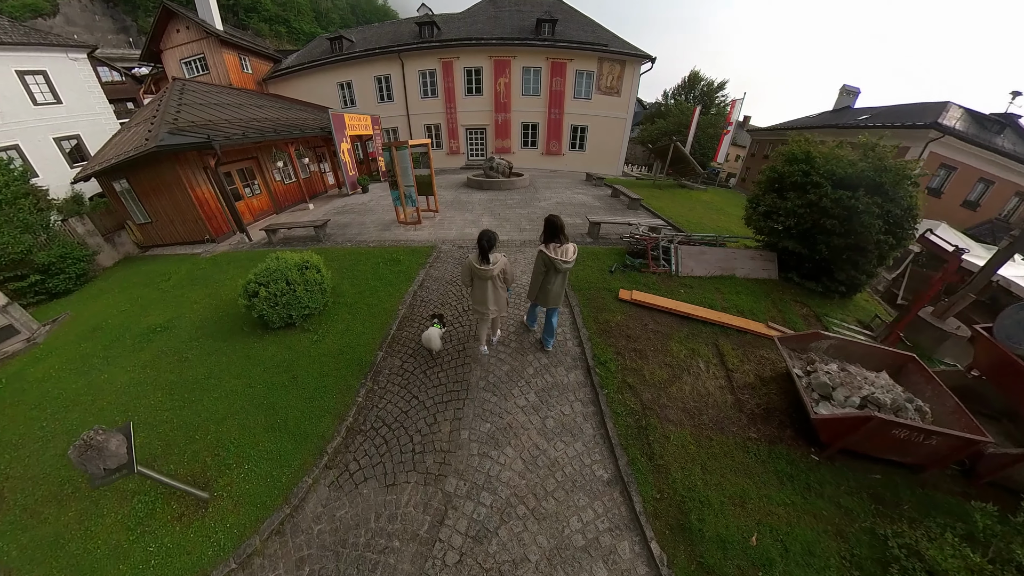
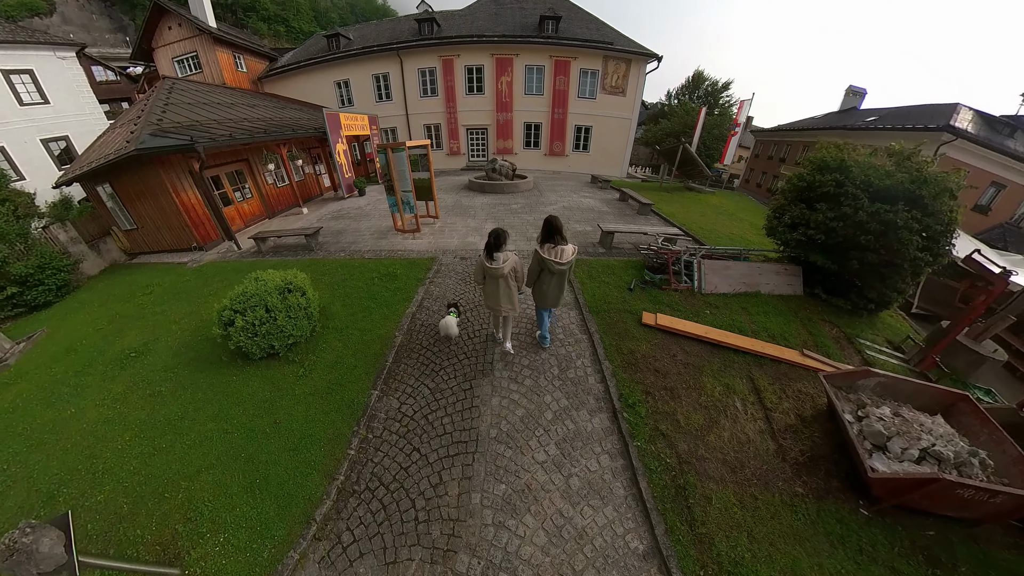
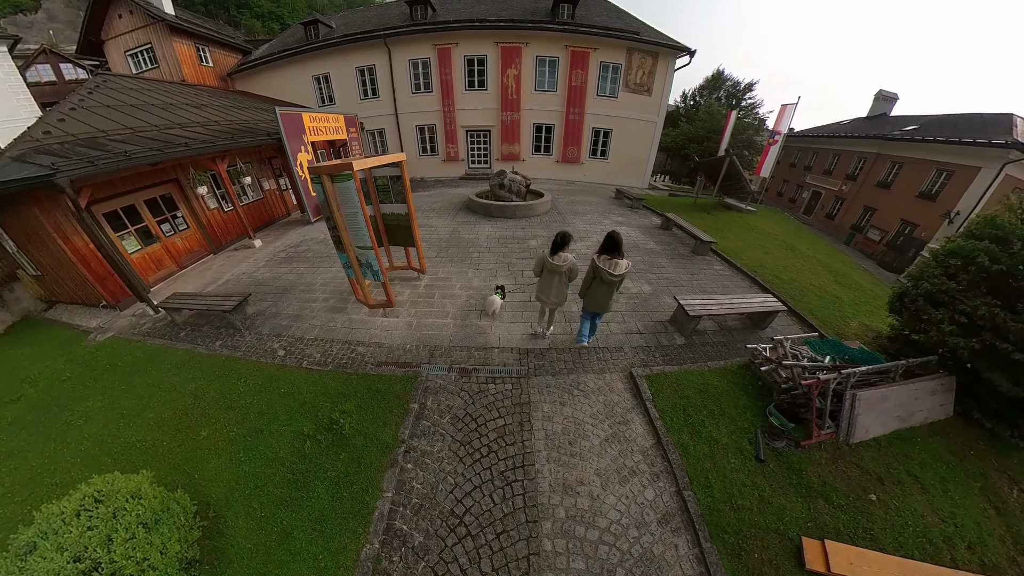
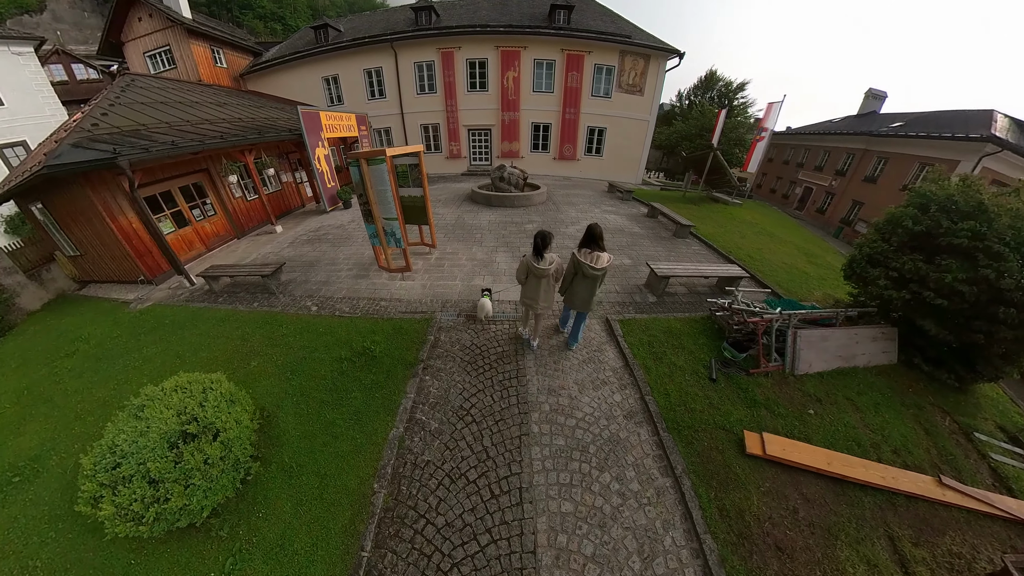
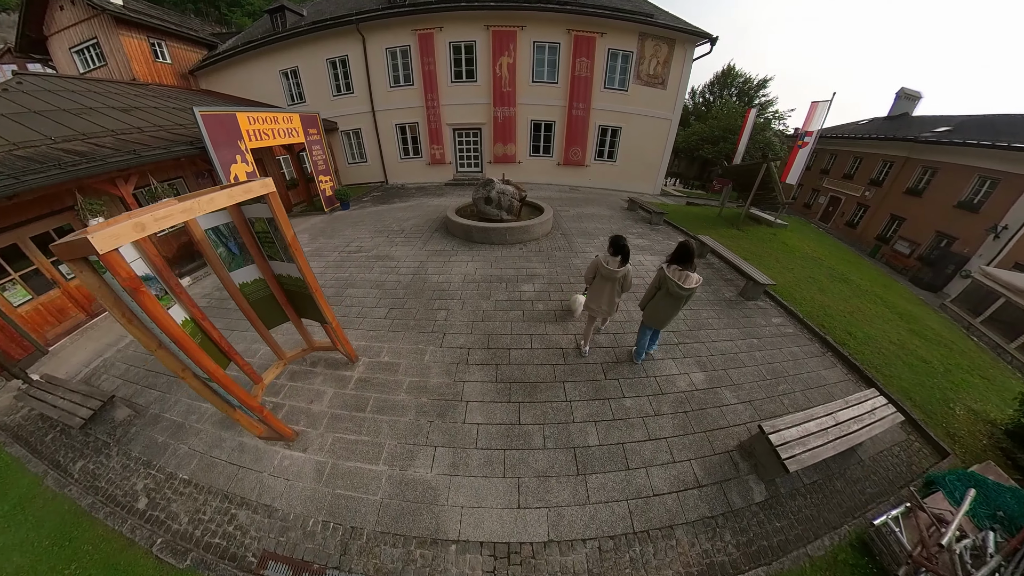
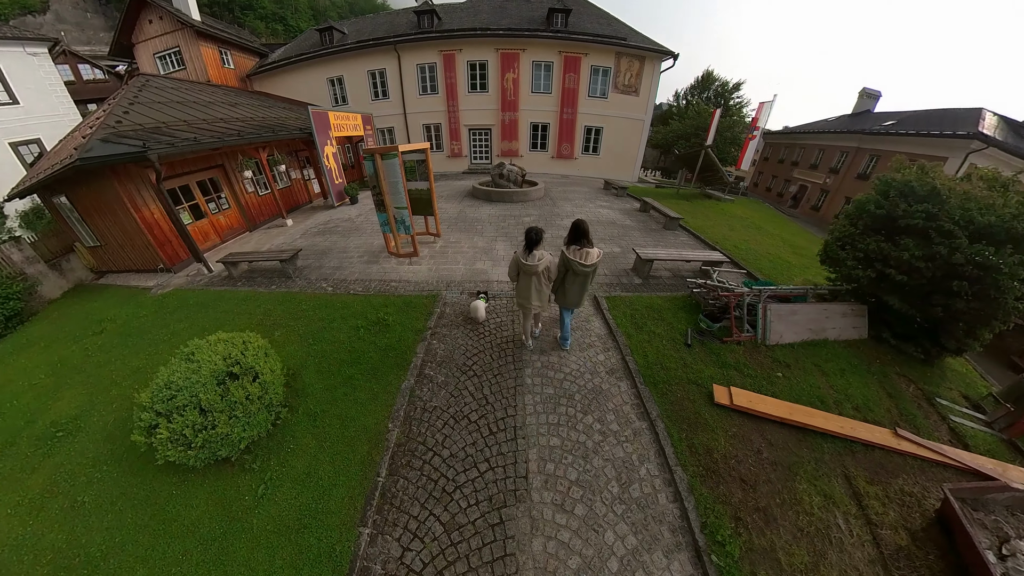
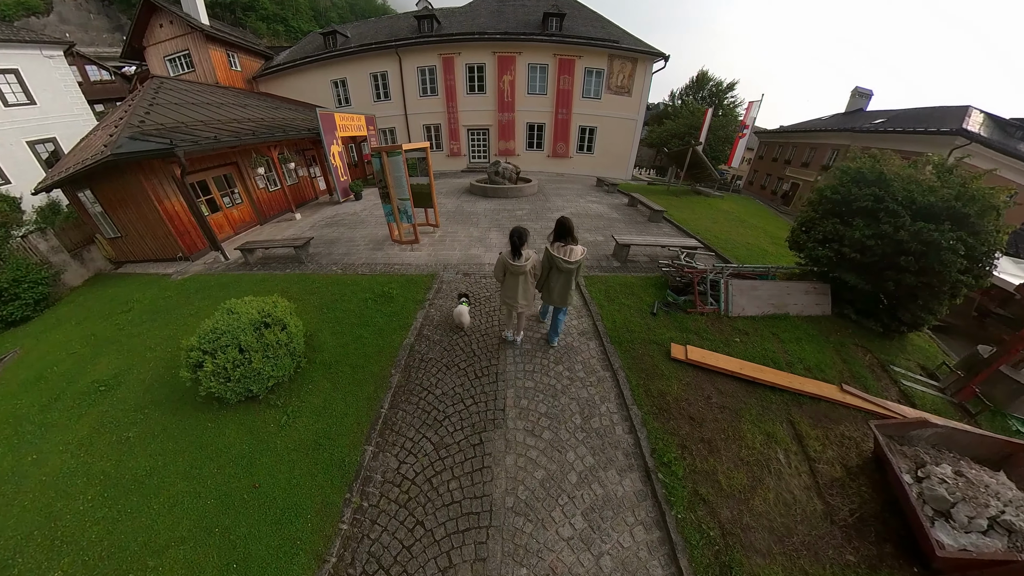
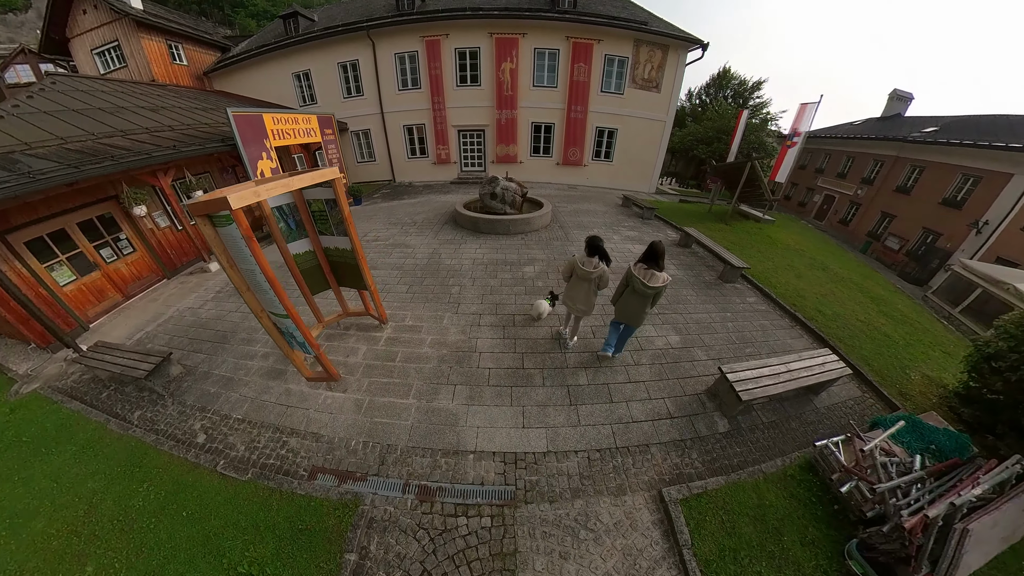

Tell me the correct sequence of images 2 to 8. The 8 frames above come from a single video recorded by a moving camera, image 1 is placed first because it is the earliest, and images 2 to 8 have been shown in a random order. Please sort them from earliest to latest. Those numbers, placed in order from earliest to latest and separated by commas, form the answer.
2, 7, 6, 4, 3, 8, 5
